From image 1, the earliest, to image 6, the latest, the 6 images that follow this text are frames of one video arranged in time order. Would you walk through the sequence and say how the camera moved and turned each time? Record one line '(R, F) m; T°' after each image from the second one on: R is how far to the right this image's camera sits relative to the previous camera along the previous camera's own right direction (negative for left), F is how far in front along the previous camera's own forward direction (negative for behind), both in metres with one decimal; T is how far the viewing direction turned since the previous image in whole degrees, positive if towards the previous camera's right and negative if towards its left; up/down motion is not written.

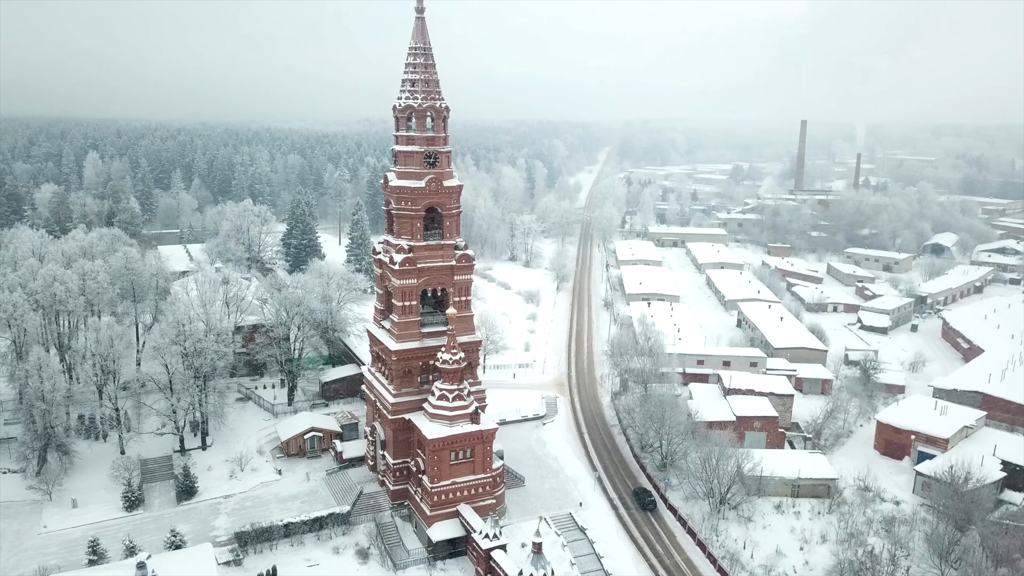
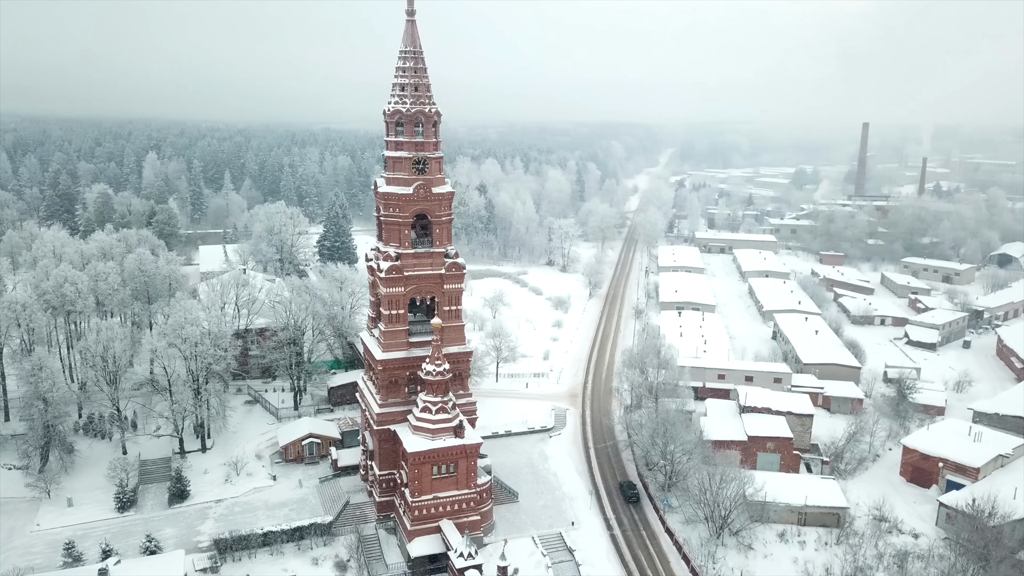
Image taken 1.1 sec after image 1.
(+2.9, +1.1) m; -5°
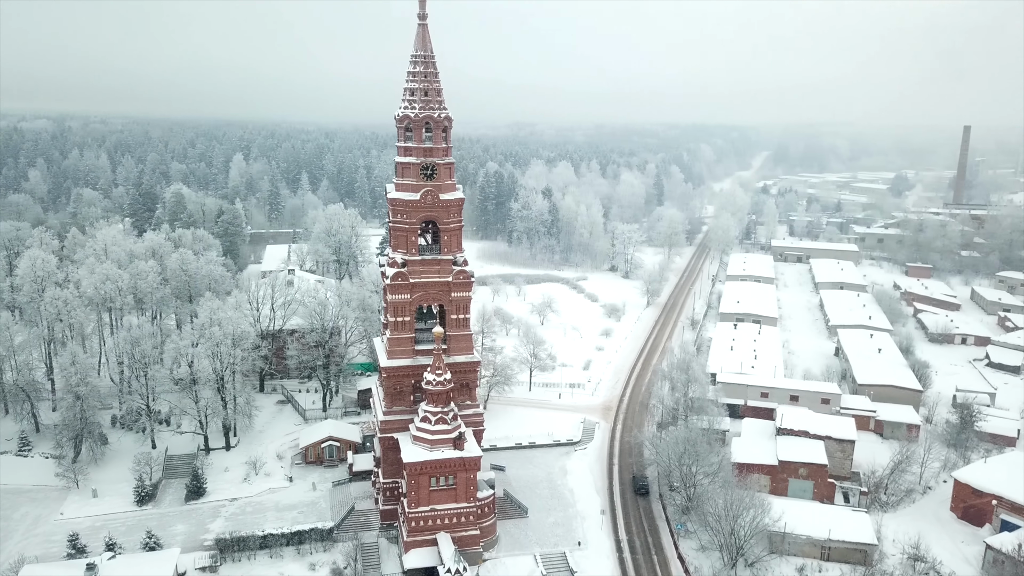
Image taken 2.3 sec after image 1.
(+3.3, +1.0) m; -7°
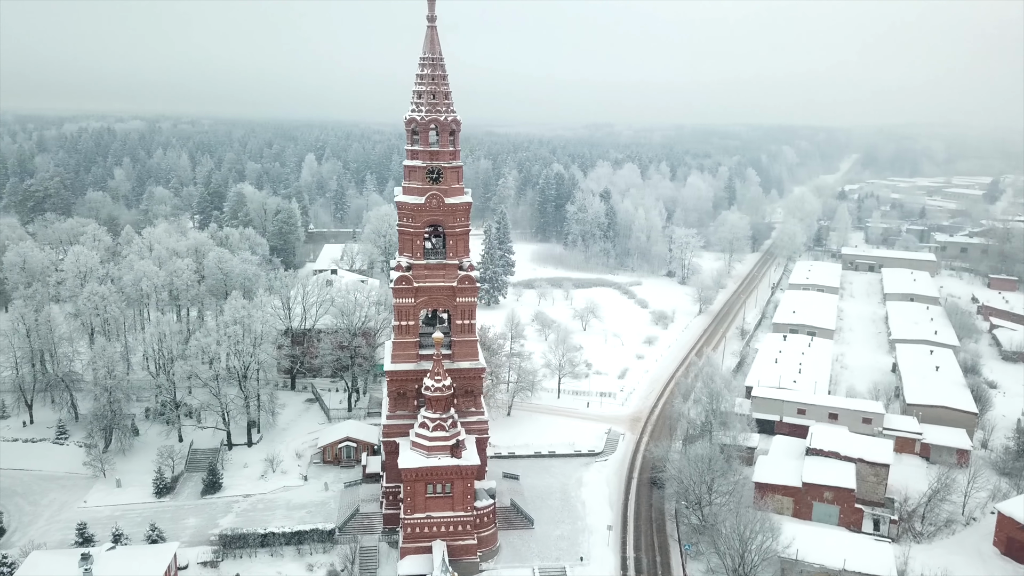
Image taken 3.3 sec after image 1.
(+2.9, +0.8) m; -6°
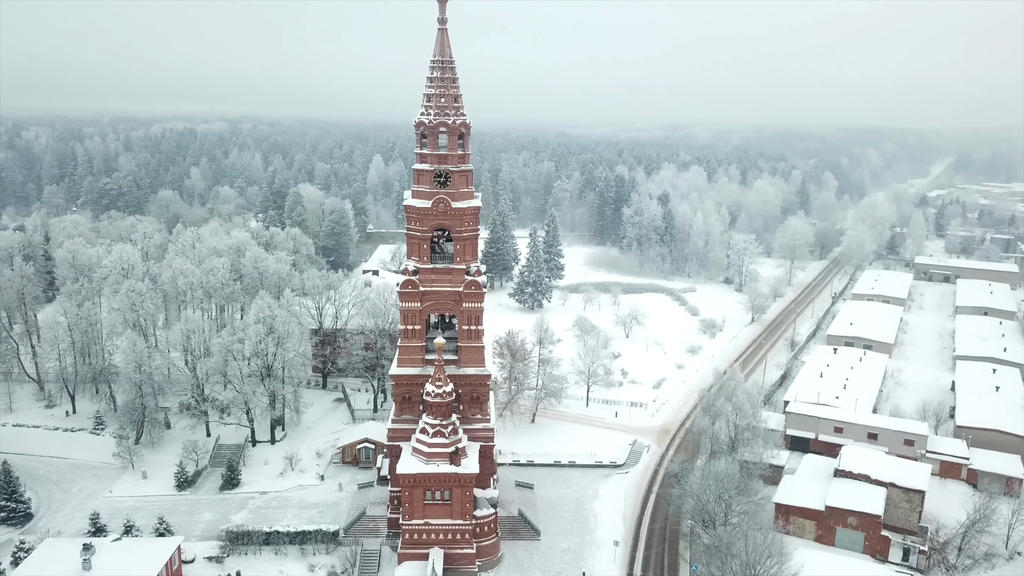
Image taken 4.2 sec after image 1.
(+2.7, +0.7) m; -6°
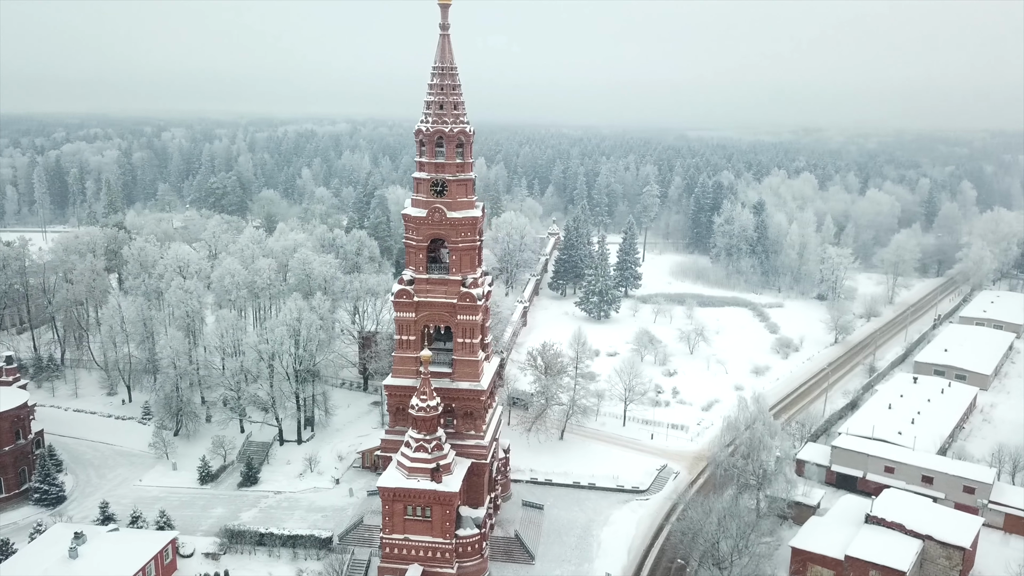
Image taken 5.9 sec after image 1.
(+4.9, +1.5) m; -9°
